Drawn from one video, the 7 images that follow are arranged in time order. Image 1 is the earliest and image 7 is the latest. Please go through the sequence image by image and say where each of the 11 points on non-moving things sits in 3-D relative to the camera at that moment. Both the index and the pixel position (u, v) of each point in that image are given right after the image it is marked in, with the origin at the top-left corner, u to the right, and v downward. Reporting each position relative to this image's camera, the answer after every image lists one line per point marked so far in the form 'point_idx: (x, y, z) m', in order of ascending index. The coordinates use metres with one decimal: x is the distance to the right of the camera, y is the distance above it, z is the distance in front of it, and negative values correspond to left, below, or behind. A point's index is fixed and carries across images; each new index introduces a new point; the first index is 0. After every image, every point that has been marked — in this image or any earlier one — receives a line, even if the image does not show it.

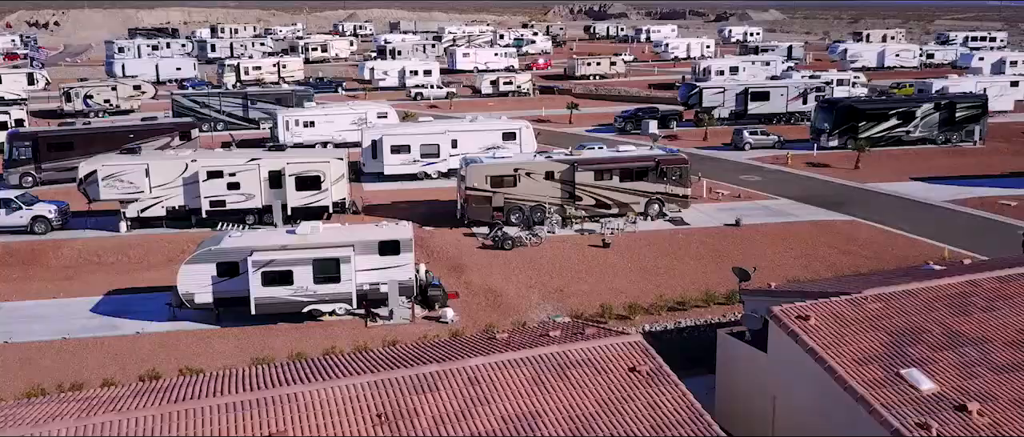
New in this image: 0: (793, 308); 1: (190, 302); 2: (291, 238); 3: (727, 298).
0: (+3.4, -1.1, +12.4) m
1: (-5.7, -1.5, +18.4) m
2: (-4.0, -0.4, +18.9) m
3: (+4.0, -1.5, +19.3) m
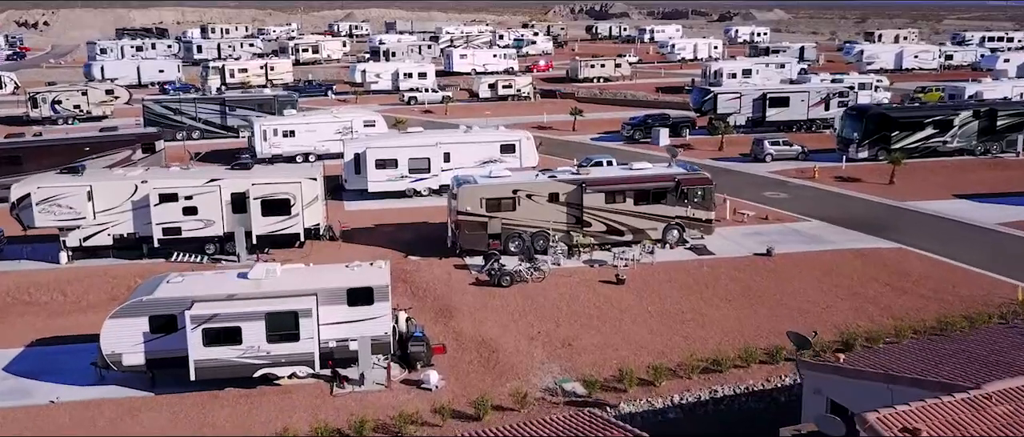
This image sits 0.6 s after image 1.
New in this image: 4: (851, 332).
0: (+3.3, -1.7, +9.1) m
1: (-5.7, -2.1, +15.1) m
2: (-4.0, -1.0, +15.5) m
3: (+4.0, -2.1, +15.9) m
4: (+5.5, -1.9, +17.0) m
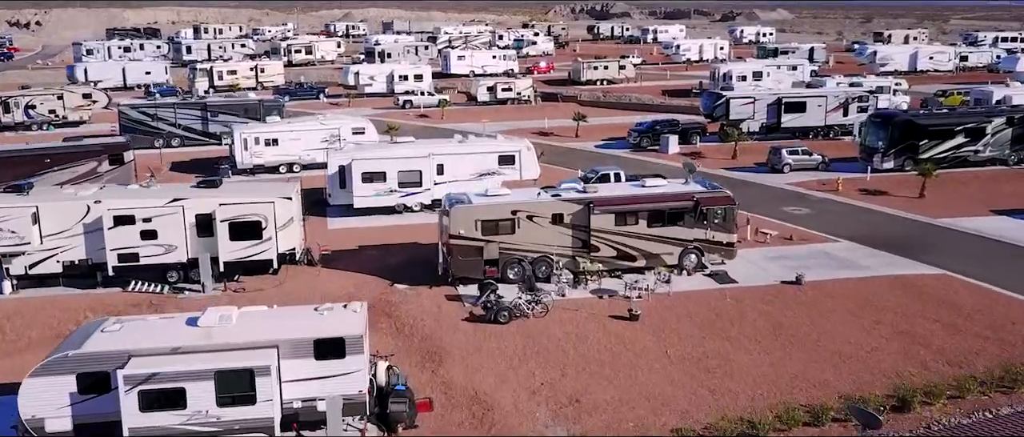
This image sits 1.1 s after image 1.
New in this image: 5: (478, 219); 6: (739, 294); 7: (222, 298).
0: (+3.3, -2.2, +6.6) m
1: (-5.8, -2.6, +12.6) m
2: (-4.1, -1.4, +13.1) m
3: (+3.9, -2.6, +13.5) m
4: (+5.5, -2.3, +14.5) m
5: (-0.6, 0.0, +19.8) m
6: (+4.3, -1.4, +19.7) m
7: (-5.5, -1.5, +19.6) m
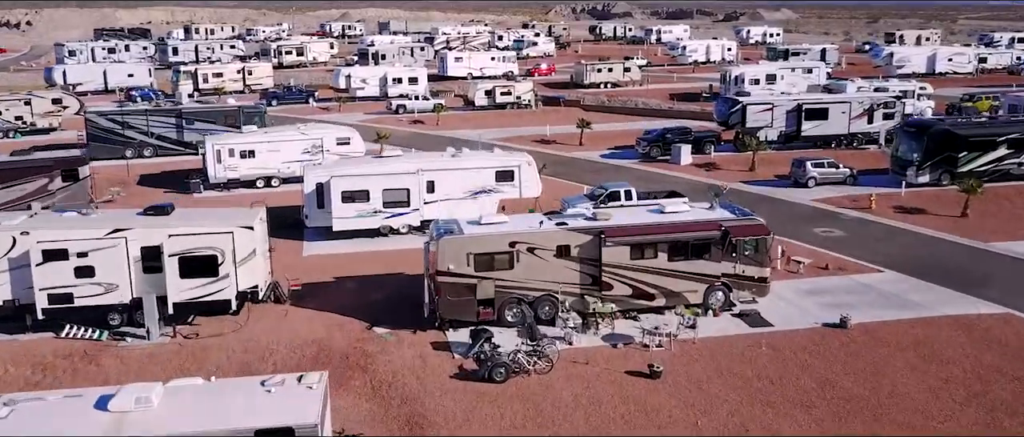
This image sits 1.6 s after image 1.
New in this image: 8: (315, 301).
0: (+3.3, -2.7, +3.8) m
1: (-5.8, -3.1, +9.8) m
2: (-4.1, -2.0, +10.2) m
3: (+3.9, -3.1, +10.6) m
4: (+5.5, -2.9, +11.7) m
5: (-0.7, -0.5, +16.9) m
6: (+4.3, -2.0, +16.8) m
7: (-5.5, -2.1, +16.7) m
8: (-3.6, -1.5, +19.0) m
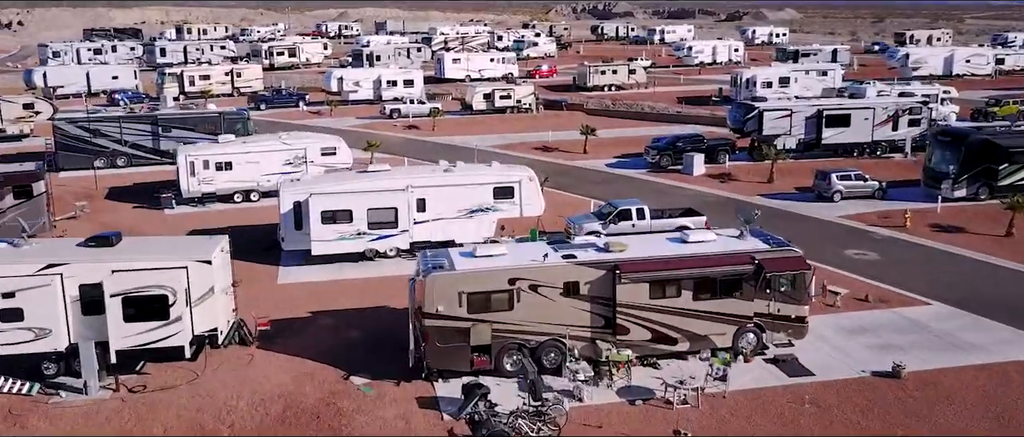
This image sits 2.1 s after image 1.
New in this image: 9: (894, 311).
0: (+3.3, -3.2, +1.3) m
1: (-5.8, -3.6, +7.3) m
2: (-4.1, -2.5, +7.8) m
3: (+3.9, -3.6, +8.2) m
4: (+5.5, -3.4, +9.2) m
5: (-0.7, -1.0, +14.5) m
6: (+4.3, -2.4, +14.4) m
7: (-5.5, -2.5, +14.2) m
8: (-3.6, -2.0, +16.5) m
9: (+6.8, -1.6, +18.4) m
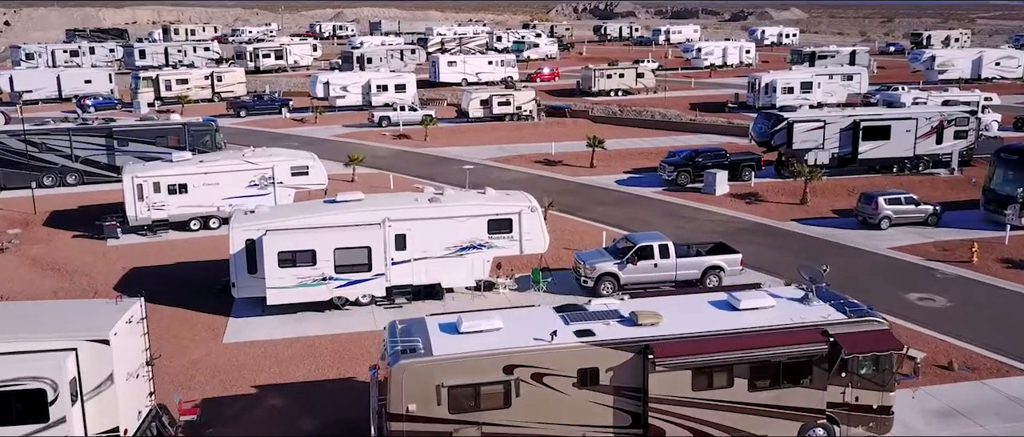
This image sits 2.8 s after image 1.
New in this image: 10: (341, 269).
0: (+3.2, -3.9, -2.4) m
1: (-5.8, -4.3, +3.6) m
2: (-4.1, -3.2, +4.1) m
3: (+3.9, -4.3, +4.5) m
4: (+5.4, -4.1, +5.5) m
5: (-0.7, -1.7, +10.8) m
6: (+4.2, -3.1, +10.6) m
7: (-5.5, -3.2, +10.5) m
8: (-3.6, -2.7, +12.8) m
9: (+6.8, -2.3, +14.7) m
10: (-2.9, -0.9, +17.8) m
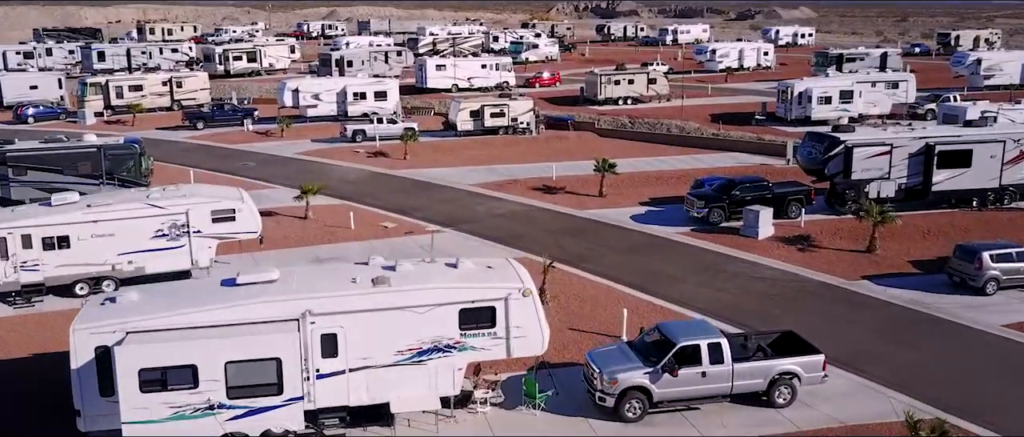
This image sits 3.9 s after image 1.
0: (+3.0, -5.0, -8.2) m
1: (-6.1, -5.4, -2.3) m
2: (-4.4, -4.3, -1.8) m
3: (+3.6, -5.4, -1.4) m
4: (+5.2, -5.2, -0.4) m
5: (-0.9, -2.8, +4.9) m
6: (+4.0, -4.3, +4.8) m
7: (-5.8, -4.3, +4.7) m
8: (-3.8, -3.8, +7.0) m
9: (+6.5, -3.4, +8.8) m
10: (-3.1, -2.0, +11.9) m
